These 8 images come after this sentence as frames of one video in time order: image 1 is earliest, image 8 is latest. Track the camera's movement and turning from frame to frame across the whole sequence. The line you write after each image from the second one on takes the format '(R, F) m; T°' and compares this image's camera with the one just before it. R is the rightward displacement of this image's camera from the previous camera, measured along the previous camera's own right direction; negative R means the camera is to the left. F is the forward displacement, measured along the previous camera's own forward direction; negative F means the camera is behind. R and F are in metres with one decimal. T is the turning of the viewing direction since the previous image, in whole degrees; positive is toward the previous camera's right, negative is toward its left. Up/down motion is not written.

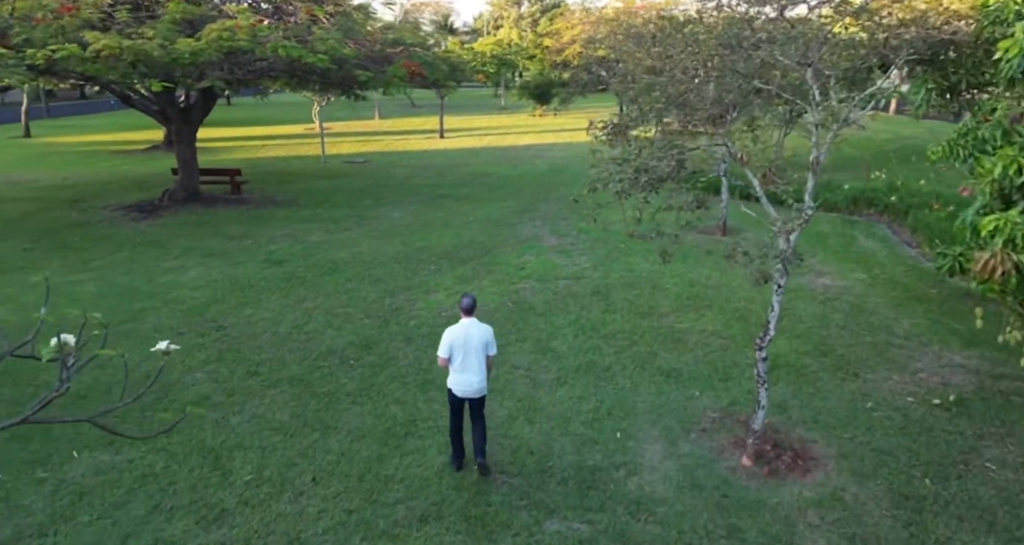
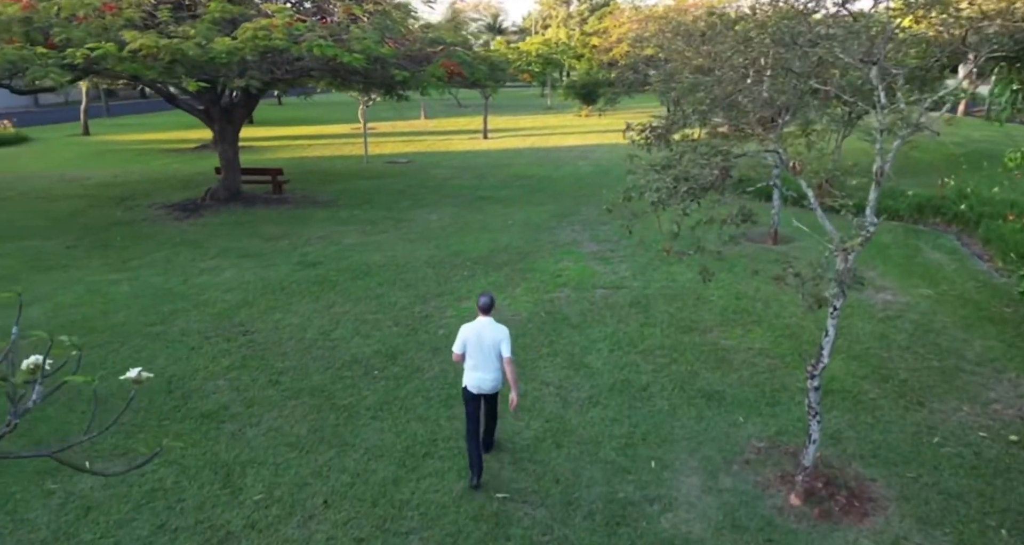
(+0.1, +0.4) m; -4°
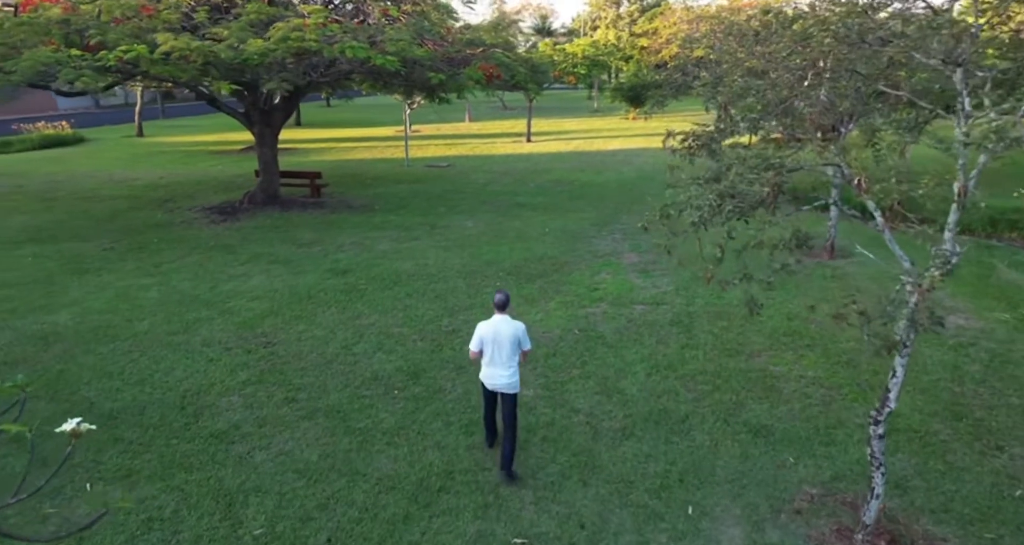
(+0.2, +0.5) m; -4°
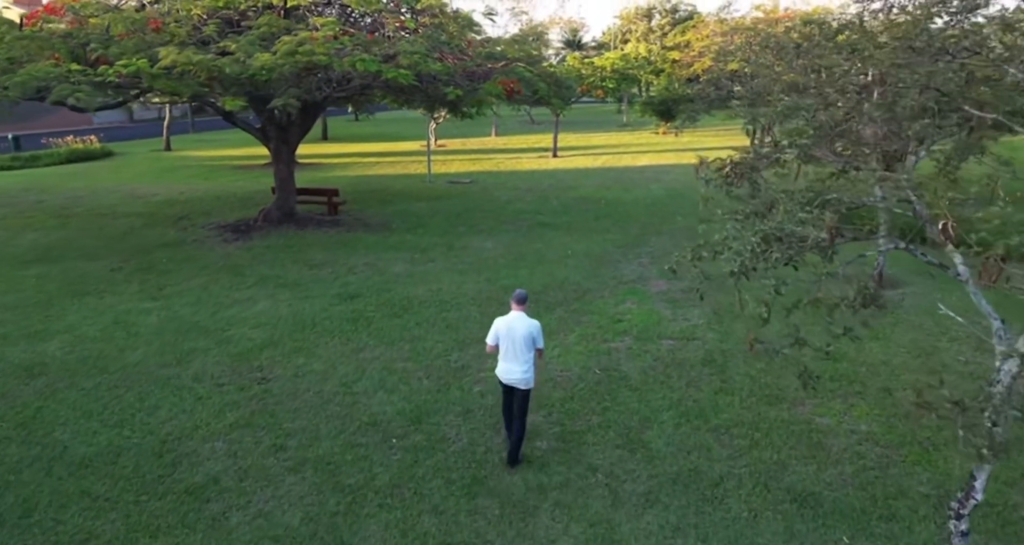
(+0.1, +0.7) m; -2°
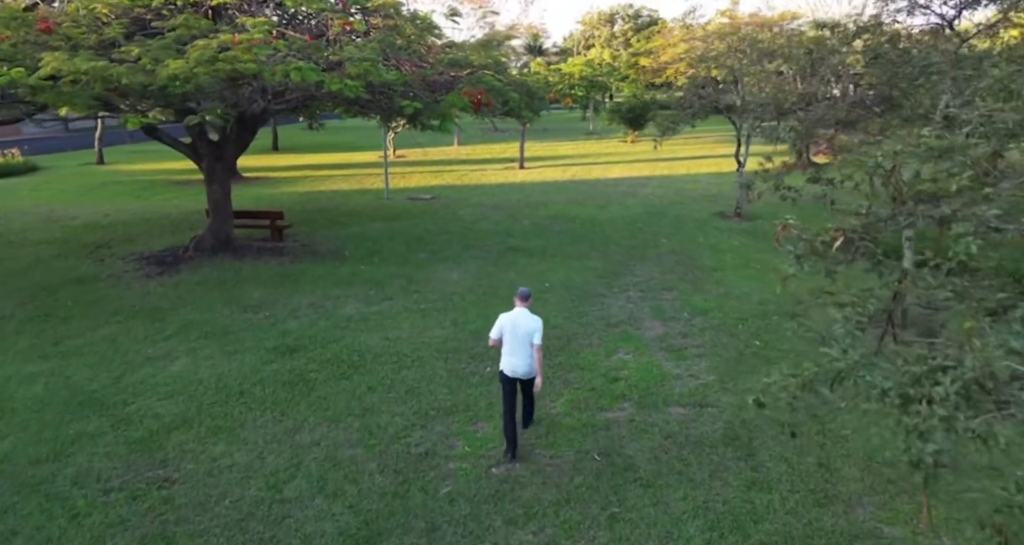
(-0.1, +1.6) m; +3°
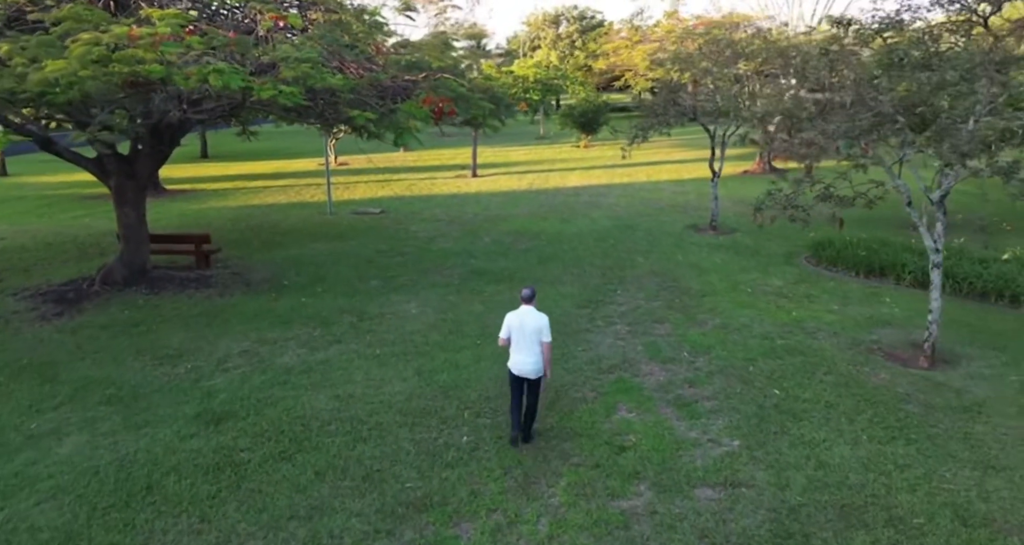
(-0.3, +1.5) m; +4°
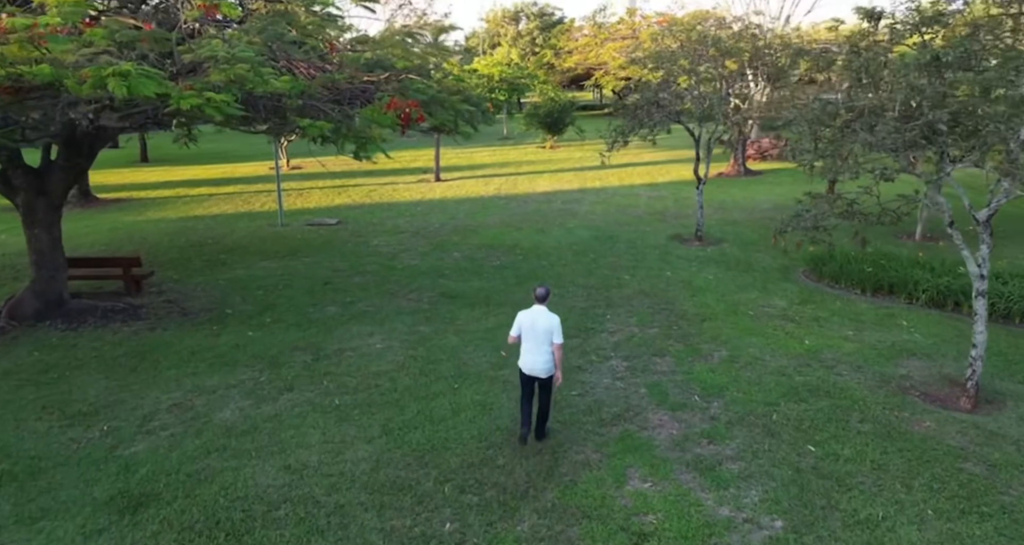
(-0.2, +1.2) m; +3°
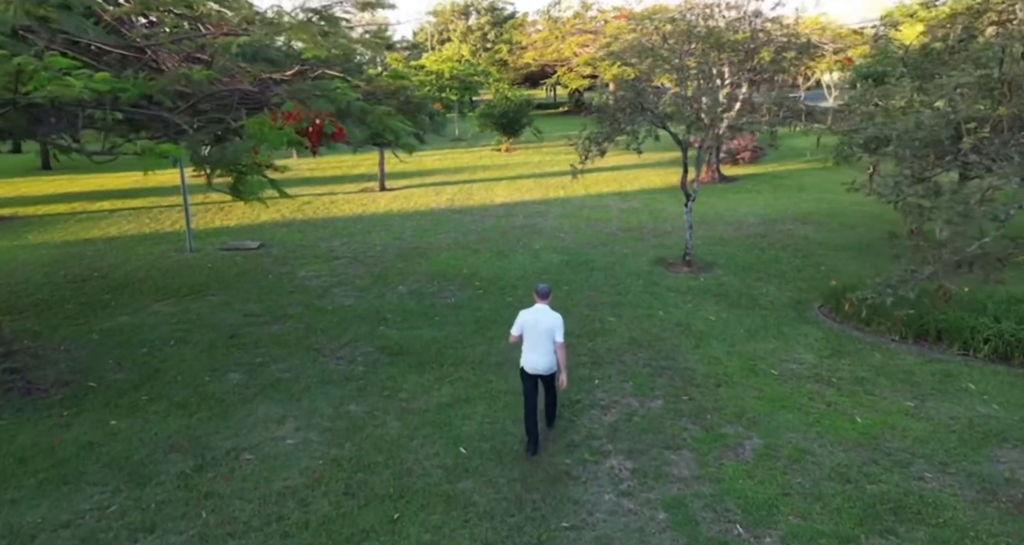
(-0.1, +2.3) m; +4°
